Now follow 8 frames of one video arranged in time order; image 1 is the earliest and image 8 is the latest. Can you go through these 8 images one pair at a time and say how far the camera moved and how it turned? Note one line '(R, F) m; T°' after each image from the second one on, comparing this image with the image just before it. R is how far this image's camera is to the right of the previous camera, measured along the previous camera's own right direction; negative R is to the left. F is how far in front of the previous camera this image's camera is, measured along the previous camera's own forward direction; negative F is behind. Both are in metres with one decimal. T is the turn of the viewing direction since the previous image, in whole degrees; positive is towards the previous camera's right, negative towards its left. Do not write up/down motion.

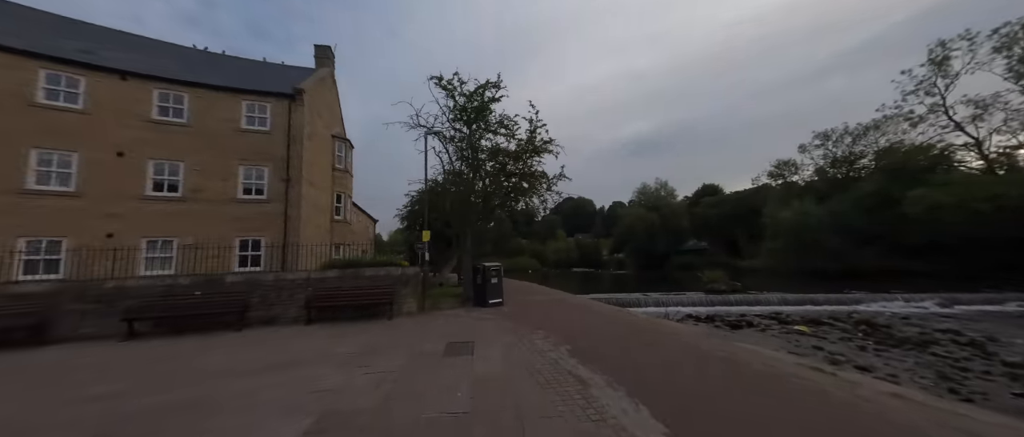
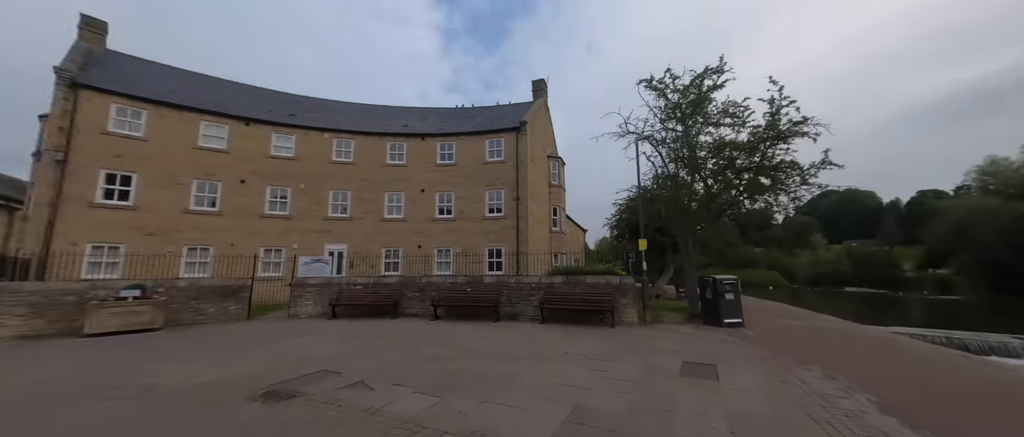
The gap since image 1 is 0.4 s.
(-0.1, 0.0) m; -32°
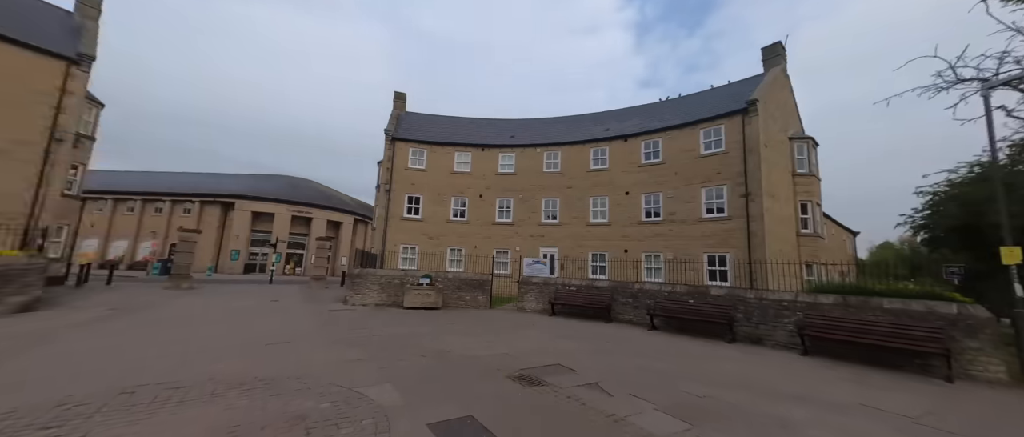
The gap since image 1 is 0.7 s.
(-0.1, +0.1) m; -31°
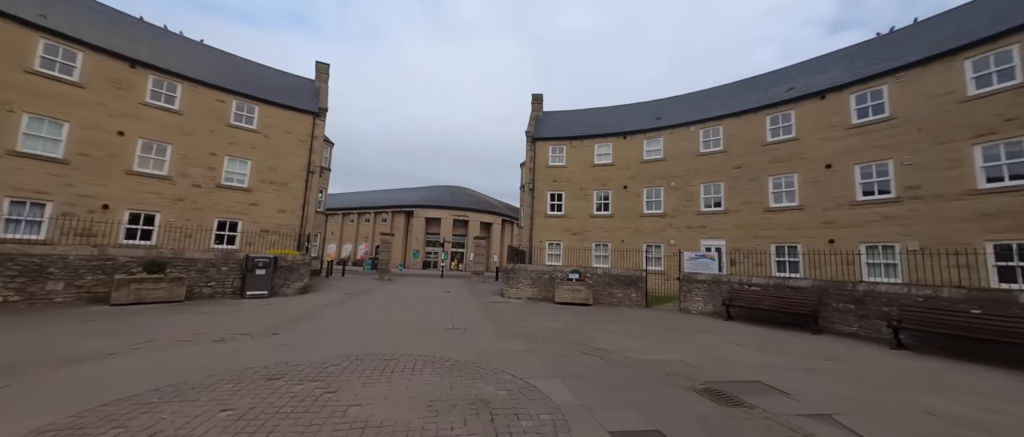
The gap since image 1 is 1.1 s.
(-0.2, +0.1) m; -22°
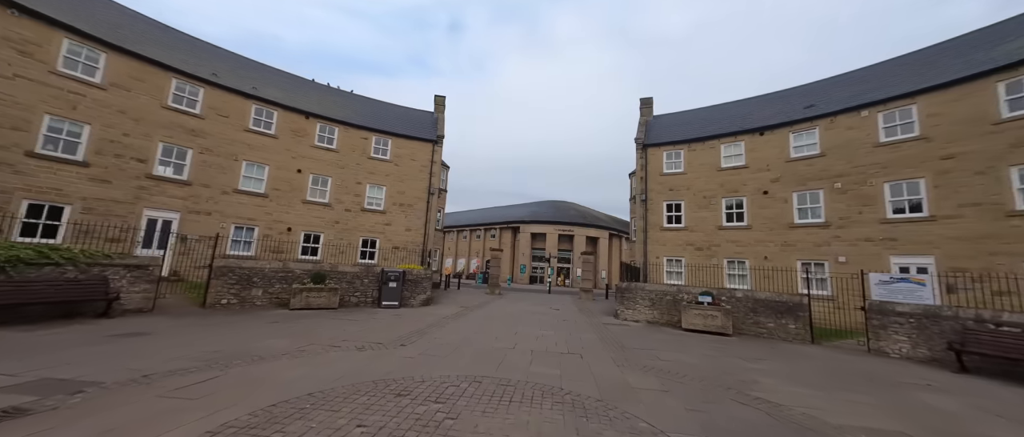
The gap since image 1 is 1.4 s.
(-0.2, +0.4) m; -17°
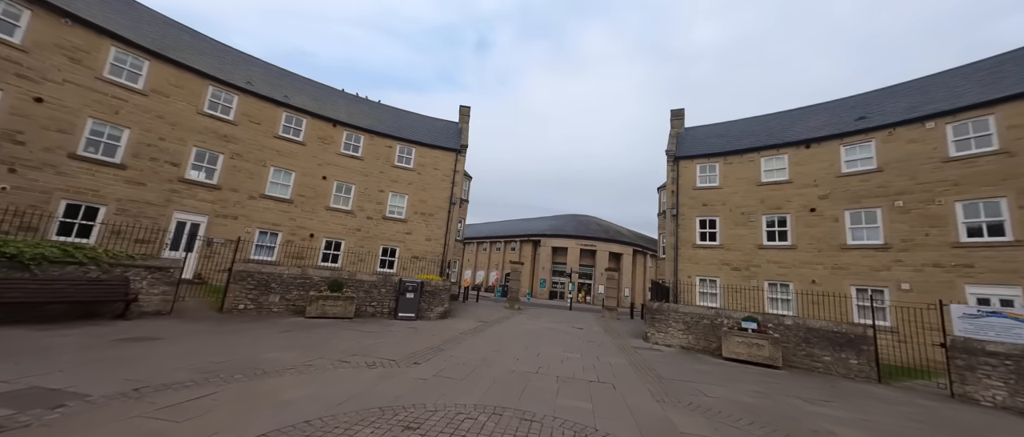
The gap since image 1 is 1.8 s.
(-0.1, +0.6) m; -4°
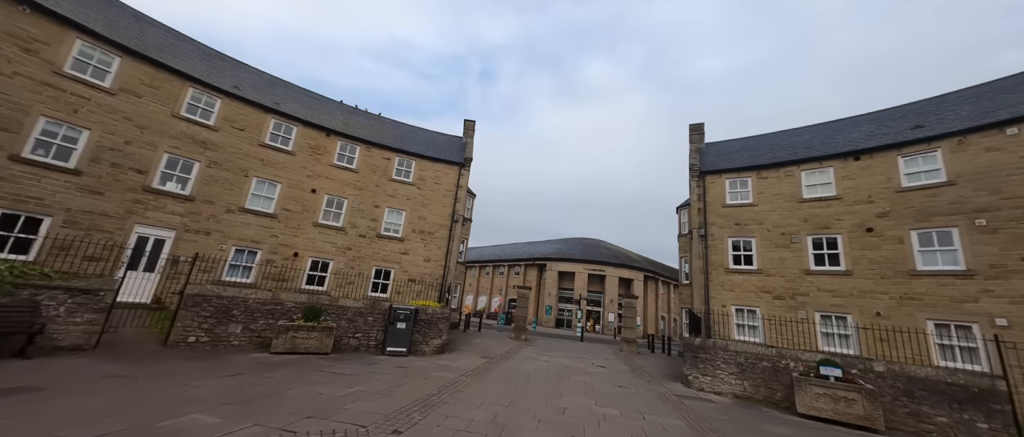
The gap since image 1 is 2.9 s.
(-0.3, +1.9) m; 0°
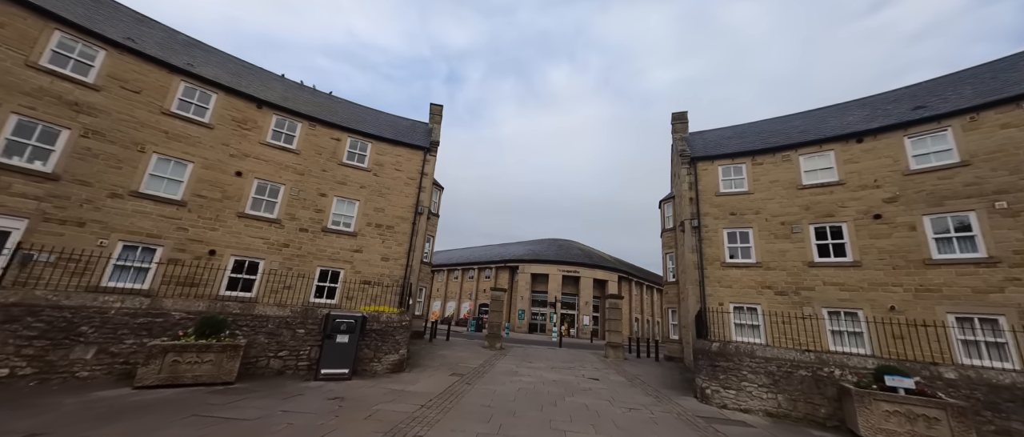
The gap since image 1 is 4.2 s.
(-0.2, +2.2) m; +5°
